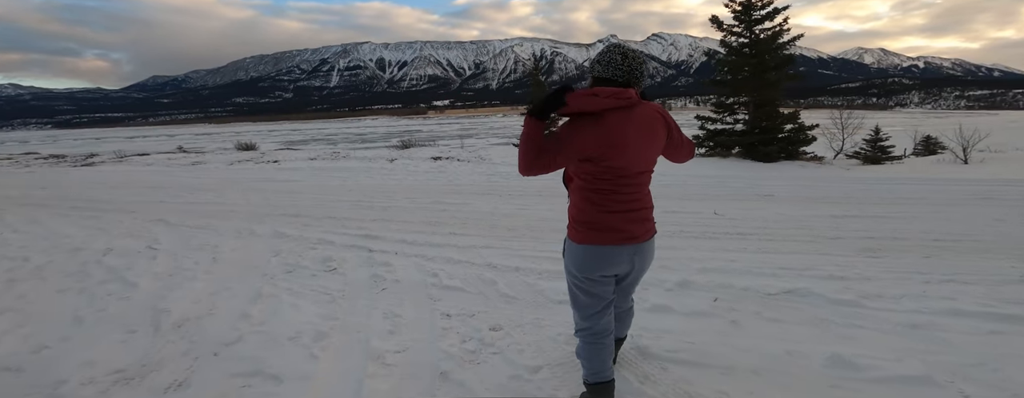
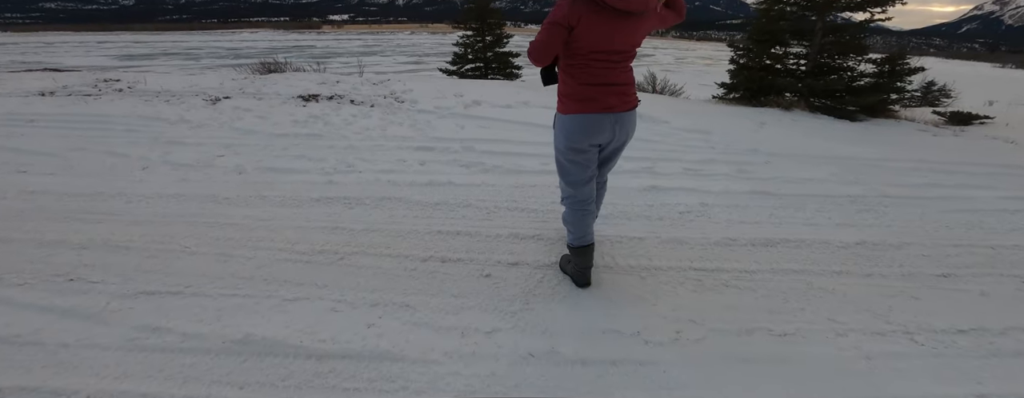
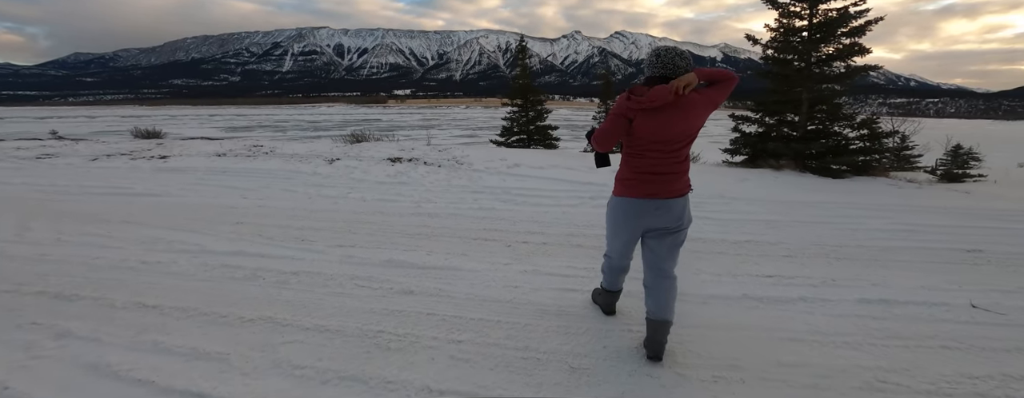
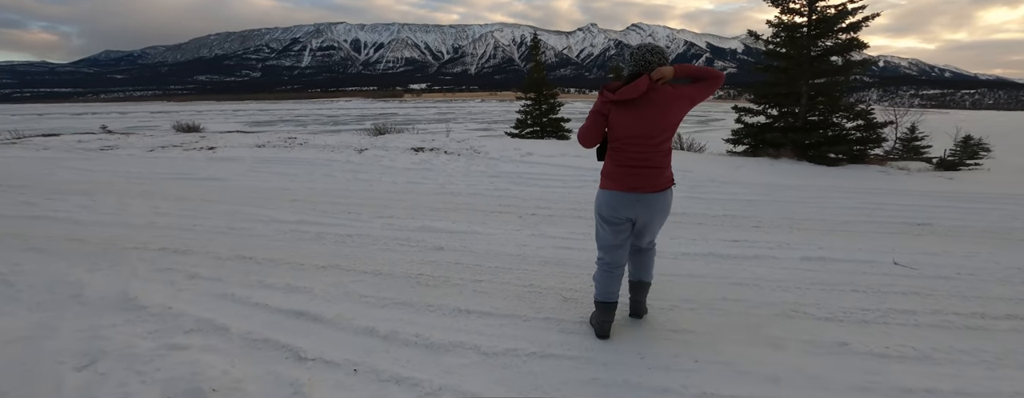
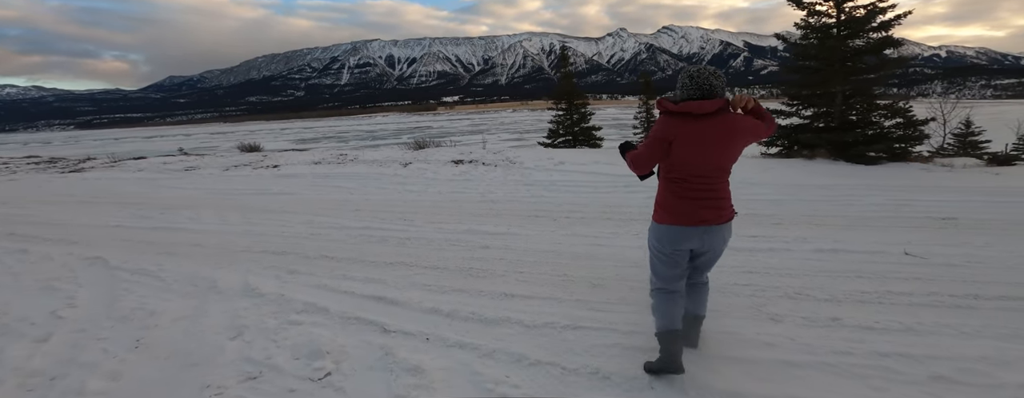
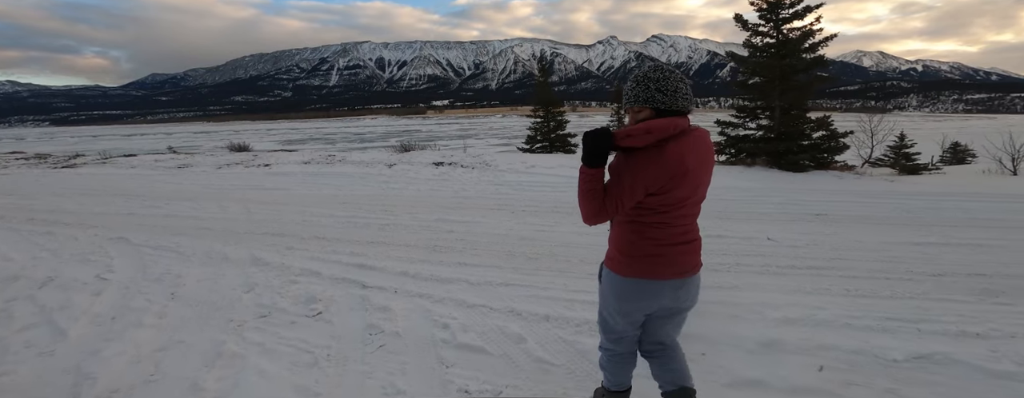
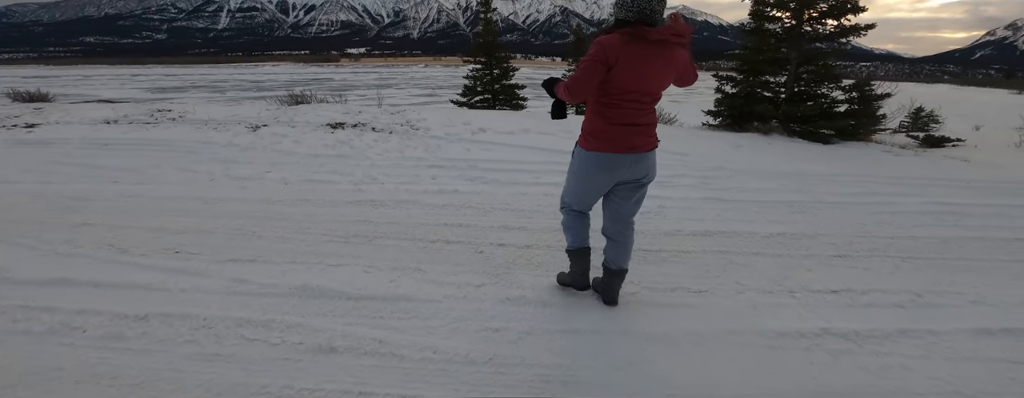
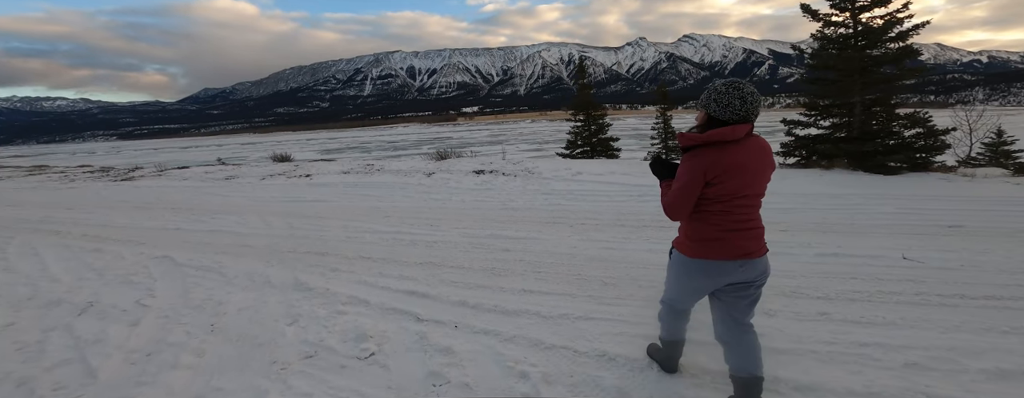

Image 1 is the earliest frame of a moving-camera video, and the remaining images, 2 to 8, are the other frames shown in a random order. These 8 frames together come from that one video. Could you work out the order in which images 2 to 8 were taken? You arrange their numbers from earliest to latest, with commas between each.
6, 8, 5, 4, 3, 7, 2
